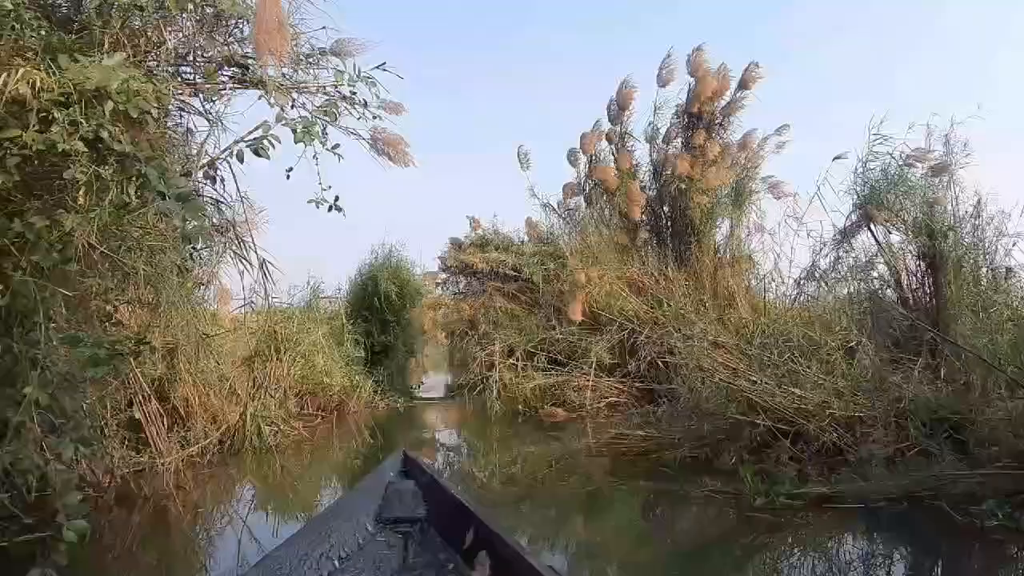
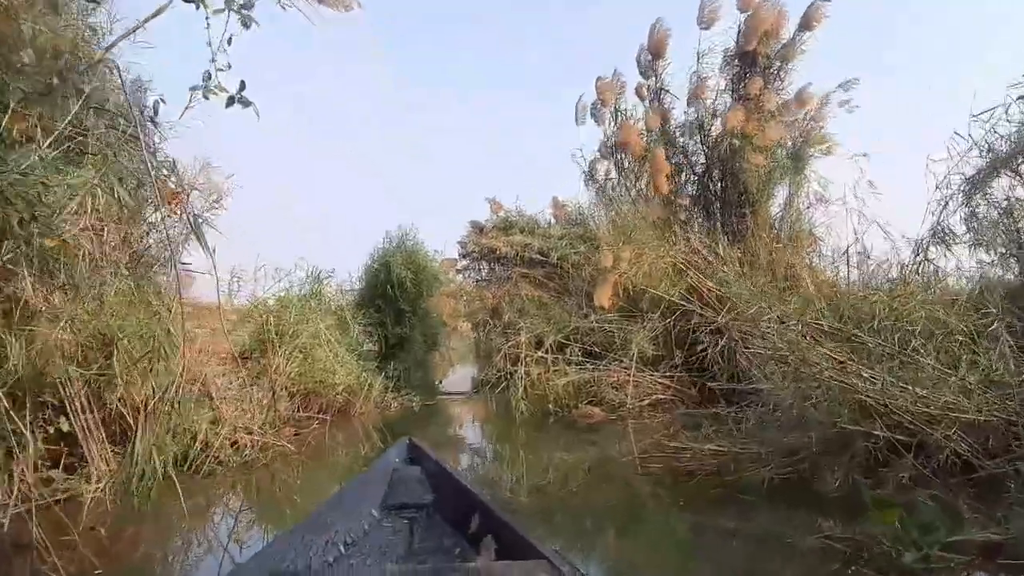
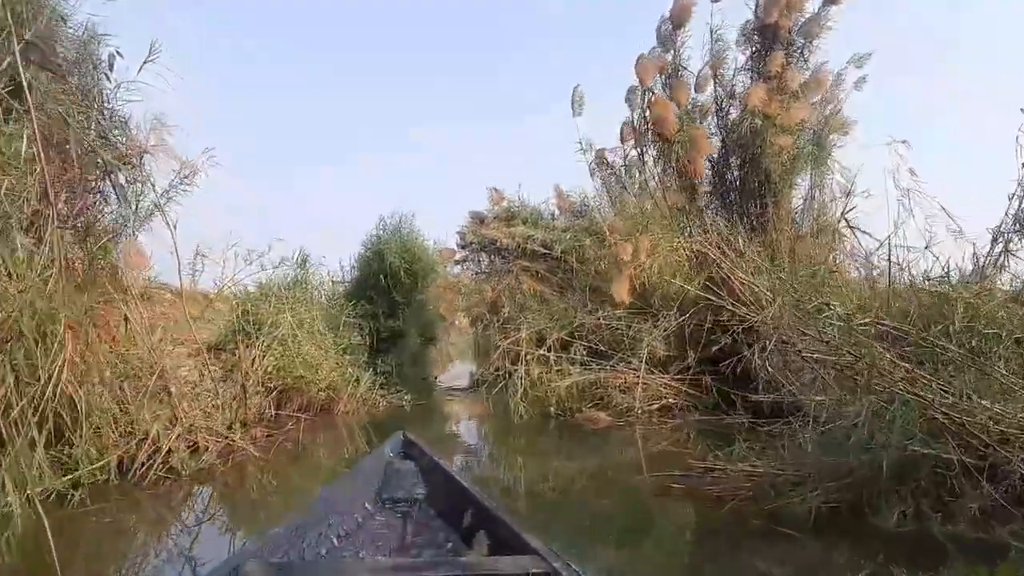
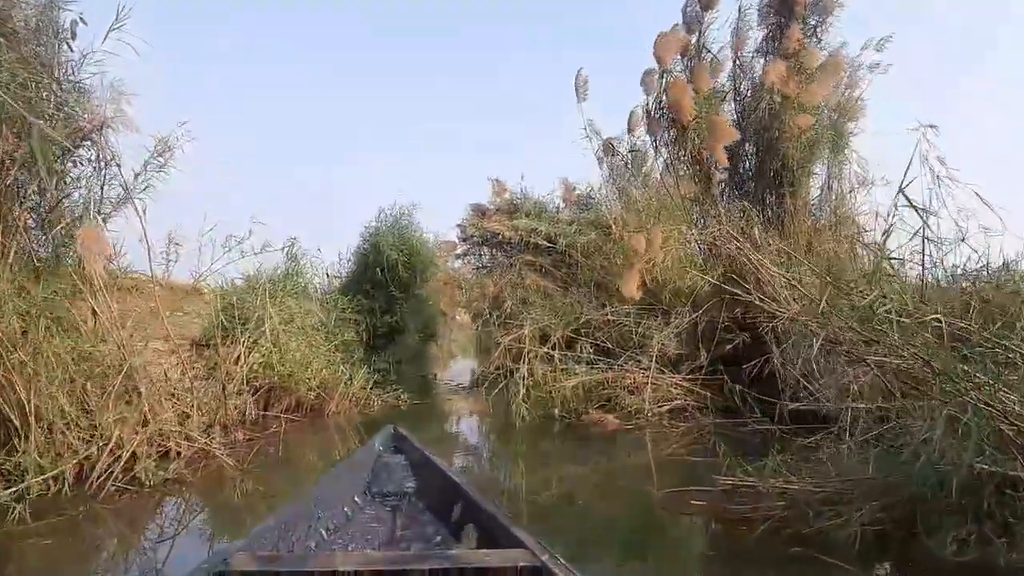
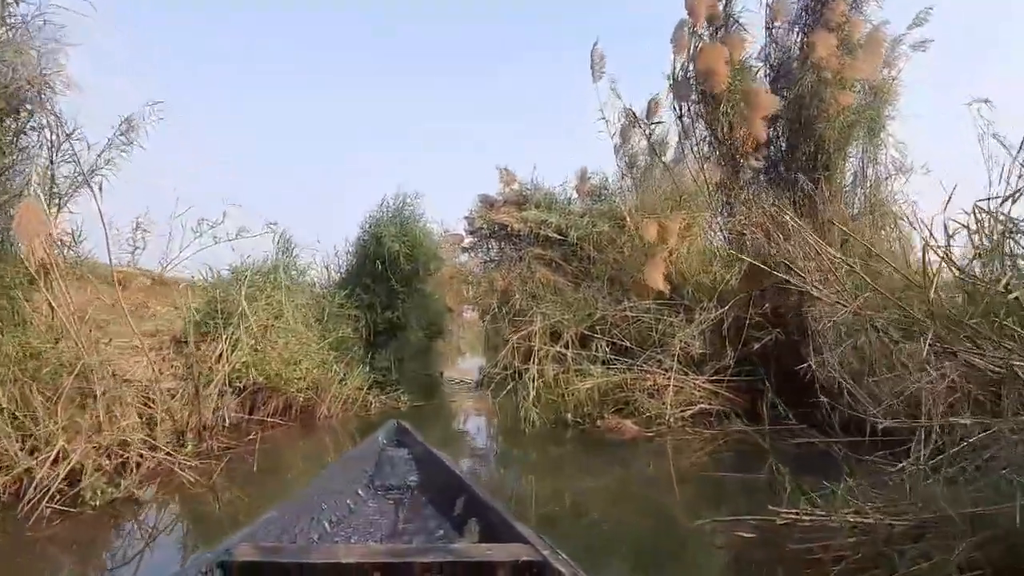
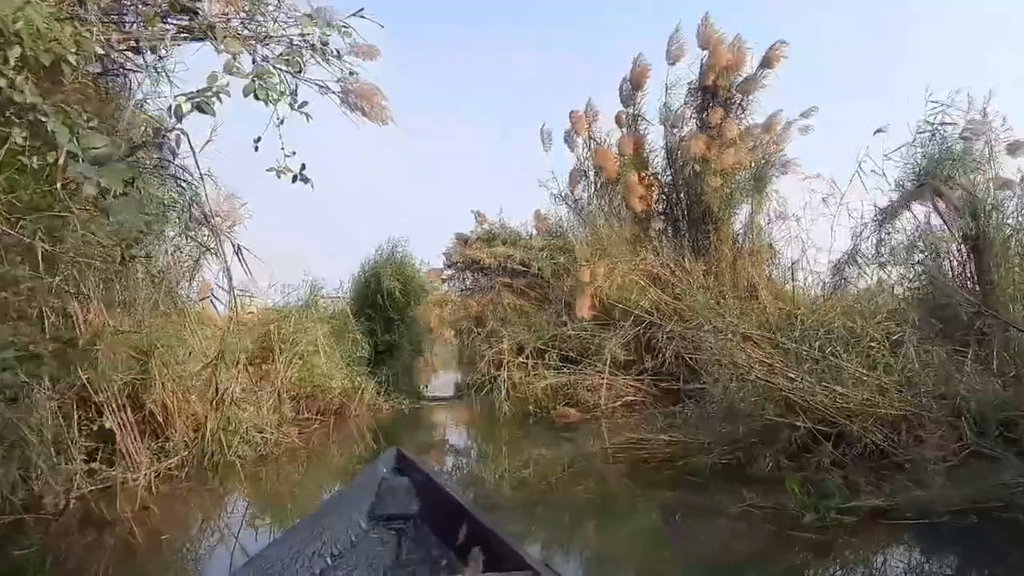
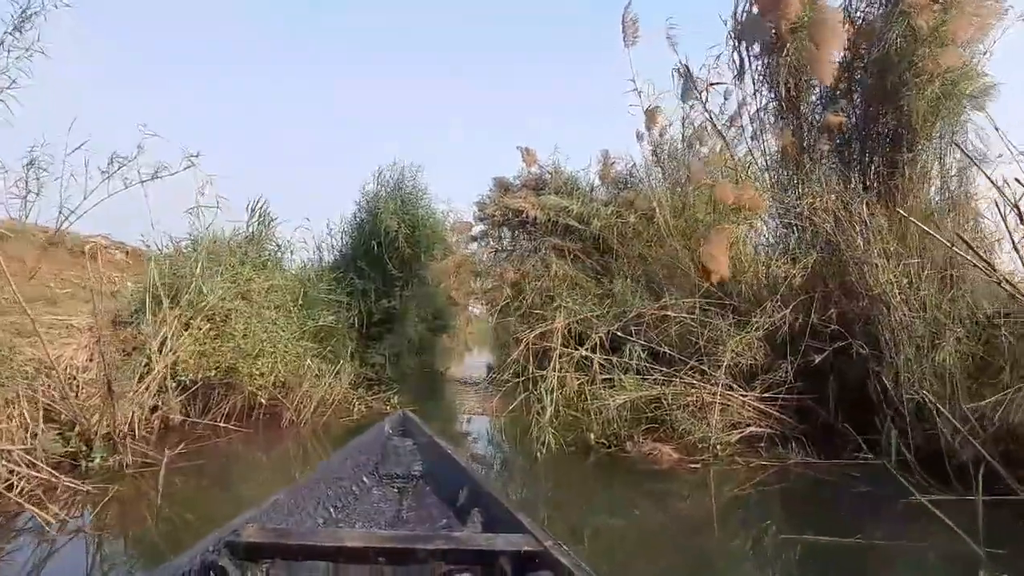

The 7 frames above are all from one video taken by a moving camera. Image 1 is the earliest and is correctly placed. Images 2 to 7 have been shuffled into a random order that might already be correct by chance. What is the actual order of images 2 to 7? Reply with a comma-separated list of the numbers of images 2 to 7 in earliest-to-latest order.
6, 2, 3, 4, 5, 7
